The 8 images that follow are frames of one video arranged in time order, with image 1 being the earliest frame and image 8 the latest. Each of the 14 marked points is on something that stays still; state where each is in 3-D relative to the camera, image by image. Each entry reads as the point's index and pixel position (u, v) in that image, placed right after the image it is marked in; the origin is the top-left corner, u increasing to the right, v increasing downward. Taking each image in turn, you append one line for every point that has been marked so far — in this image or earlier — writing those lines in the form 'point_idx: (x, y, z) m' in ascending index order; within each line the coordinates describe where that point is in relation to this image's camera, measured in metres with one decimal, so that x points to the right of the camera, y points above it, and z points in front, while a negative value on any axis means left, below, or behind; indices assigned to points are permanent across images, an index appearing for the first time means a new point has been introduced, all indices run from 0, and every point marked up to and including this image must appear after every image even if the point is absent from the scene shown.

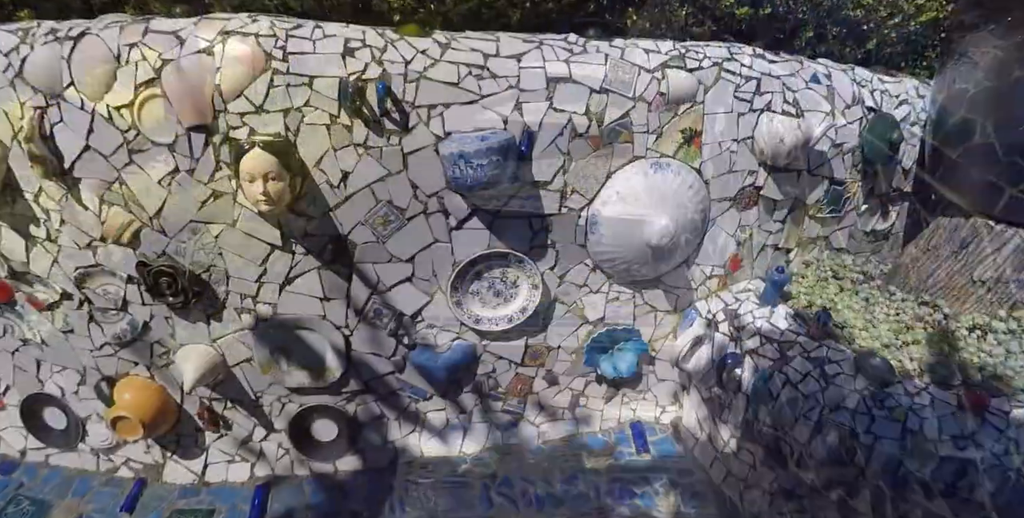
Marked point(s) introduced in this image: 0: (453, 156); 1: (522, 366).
0: (-0.2, +0.3, +1.8) m
1: (0.0, -0.4, +2.3) m
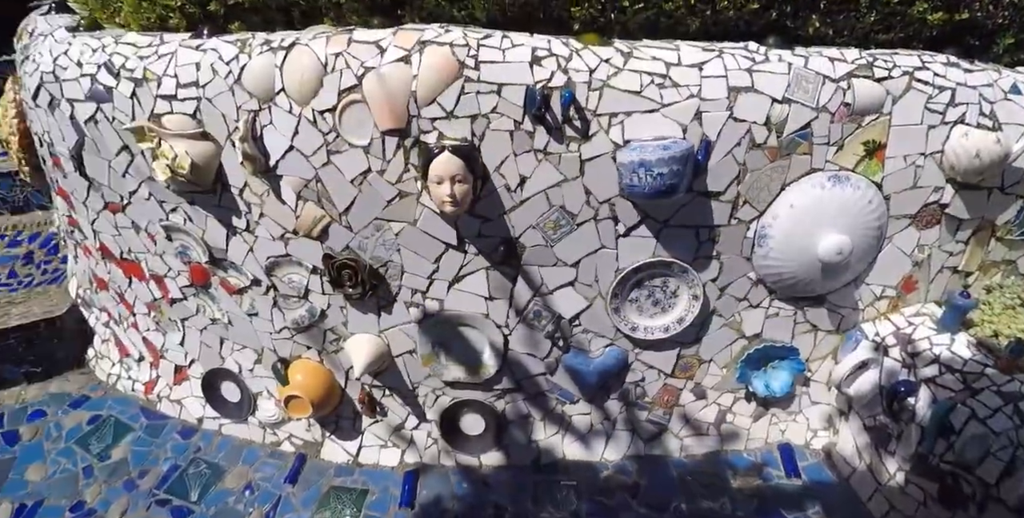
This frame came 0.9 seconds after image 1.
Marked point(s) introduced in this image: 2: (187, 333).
0: (+0.4, +0.3, +1.8) m
1: (+0.7, -0.5, +2.3) m
2: (-1.4, -0.3, +2.4) m
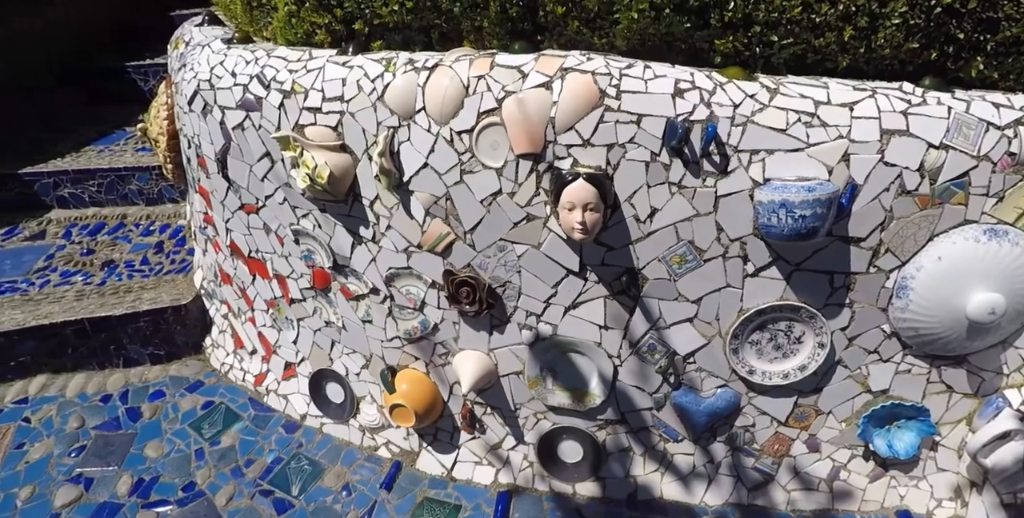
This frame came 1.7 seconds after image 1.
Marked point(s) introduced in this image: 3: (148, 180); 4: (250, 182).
0: (+0.8, +0.2, +1.7) m
1: (+1.1, -0.7, +2.2) m
2: (-1.0, -0.3, +2.5) m
3: (-2.4, +0.5, +3.7) m
4: (-1.1, +0.3, +2.3) m
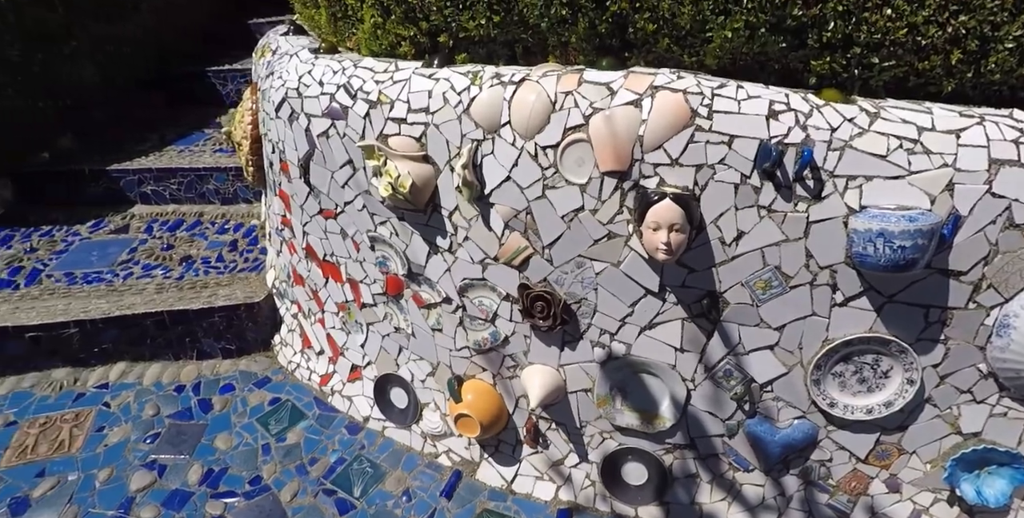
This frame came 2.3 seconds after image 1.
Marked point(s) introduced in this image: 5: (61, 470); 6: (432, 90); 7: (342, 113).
0: (+1.1, +0.1, +1.7) m
1: (+1.3, -0.8, +2.1) m
2: (-0.7, -0.4, +2.6) m
3: (-2.0, +0.6, +3.8) m
4: (-0.8, +0.3, +2.3) m
5: (-2.1, -1.0, +2.5) m
6: (-0.3, +0.6, +2.0) m
7: (-0.7, +0.6, +2.2) m
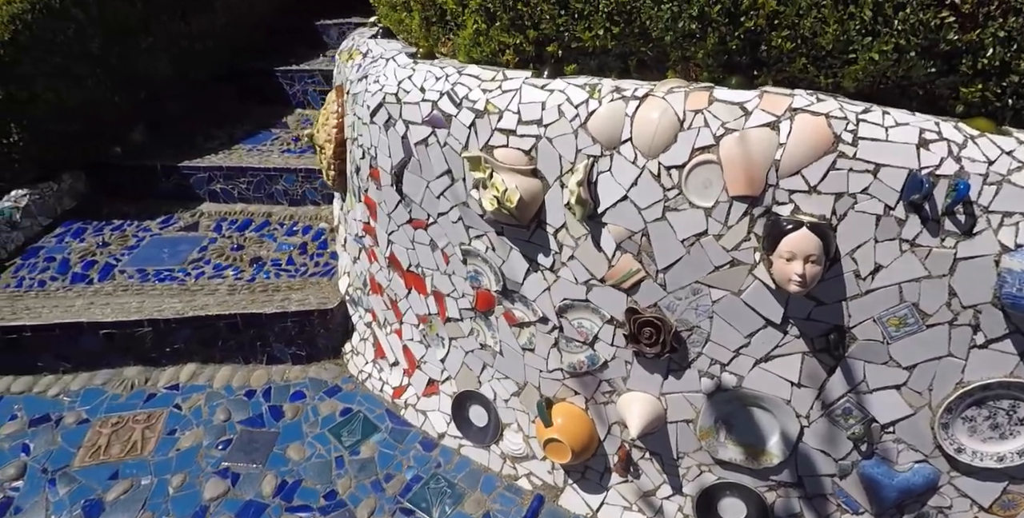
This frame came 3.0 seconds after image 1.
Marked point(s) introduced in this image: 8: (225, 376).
0: (+1.5, 0.0, +1.5) m
1: (+1.7, -0.9, +1.9) m
2: (-0.3, -0.4, +2.5) m
3: (-1.5, +0.5, +3.8) m
4: (-0.4, +0.3, +2.3) m
5: (-1.7, -1.0, +2.5) m
6: (+0.1, +0.6, +1.9) m
7: (-0.3, +0.5, +2.1) m
8: (-1.6, -0.6, +3.0) m
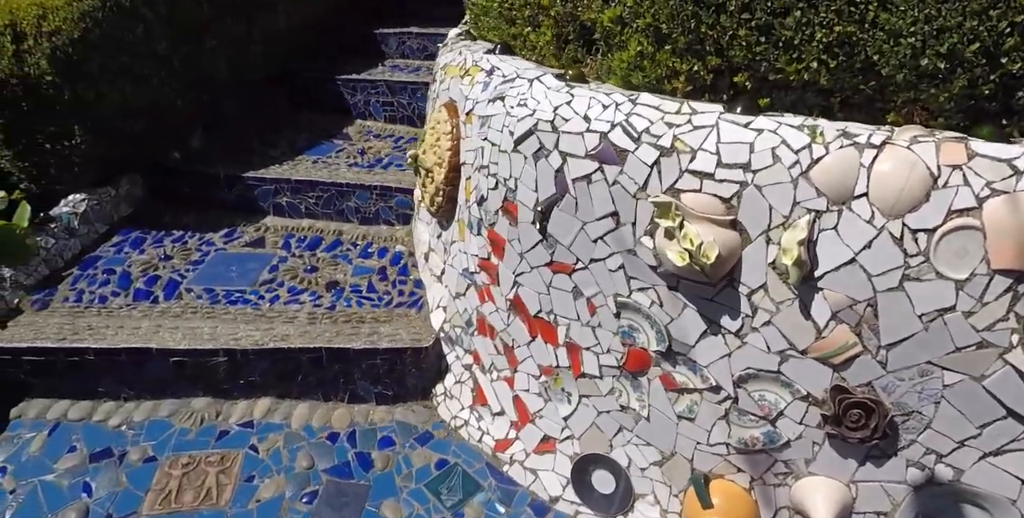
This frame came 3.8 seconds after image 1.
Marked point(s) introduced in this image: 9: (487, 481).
0: (+2.1, -0.3, +1.3) m
1: (+2.2, -1.2, +1.7) m
2: (+0.3, -0.6, +2.2) m
3: (-0.9, +0.4, +3.5) m
4: (+0.2, +0.1, +2.0) m
5: (-1.2, -1.1, +2.2) m
6: (+0.7, +0.3, +1.7) m
7: (+0.4, +0.3, +1.8) m
8: (-1.0, -0.8, +2.7) m
9: (-0.1, -1.0, +2.4) m
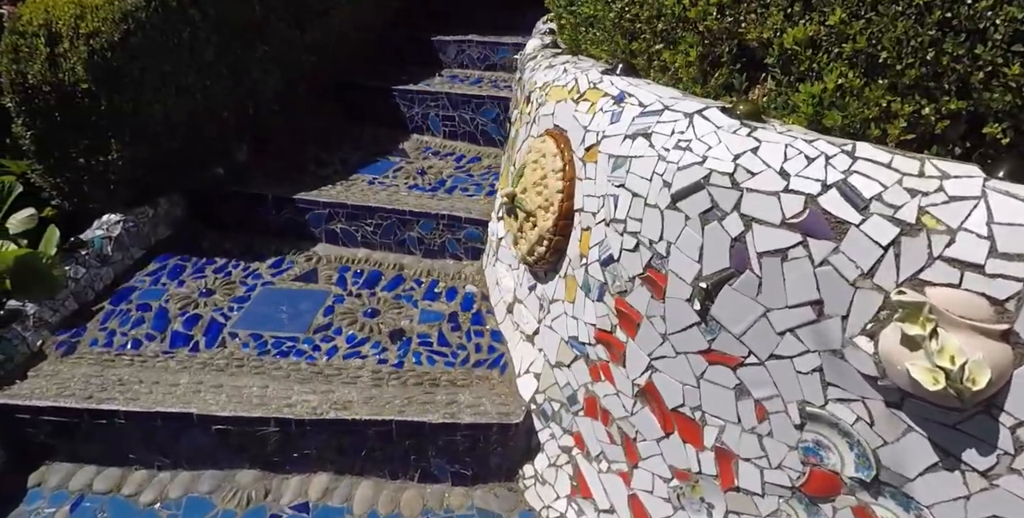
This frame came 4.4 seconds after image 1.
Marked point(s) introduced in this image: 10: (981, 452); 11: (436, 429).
0: (+2.5, -0.6, +0.8) m
1: (+2.6, -1.5, +1.2) m
2: (+0.7, -0.9, +1.8) m
3: (-0.4, +0.2, +3.1) m
4: (+0.7, -0.2, +1.5) m
5: (-0.8, -1.3, +1.8) m
6: (+1.2, +0.1, +1.2) m
7: (+0.8, +0.1, +1.4) m
8: (-0.6, -1.0, +2.3) m
9: (+0.3, -1.2, +2.0) m
10: (+1.1, -0.5, +1.3) m
11: (-0.3, -0.7, +2.2) m
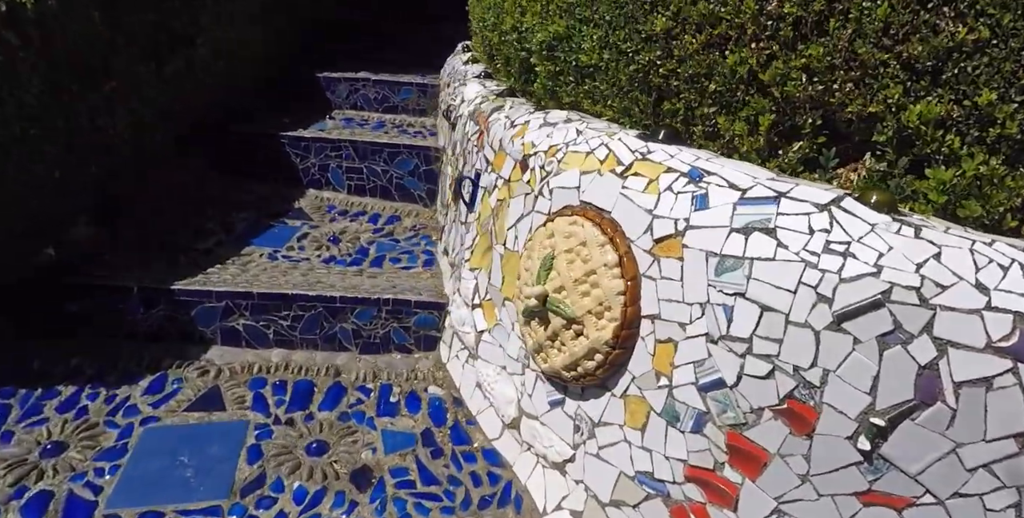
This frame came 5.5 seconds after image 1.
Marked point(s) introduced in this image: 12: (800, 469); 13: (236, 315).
0: (+2.9, -0.8, +1.1) m
1: (+3.0, -1.6, +1.4) m
2: (+1.0, -1.2, +1.5) m
3: (-0.6, -0.3, +2.4) m
4: (+1.0, -0.5, +1.3) m
5: (-0.4, -1.7, +1.0) m
6: (+1.5, -0.2, +1.1) m
7: (+1.1, -0.2, +1.2) m
8: (-0.4, -1.4, +1.6) m
9: (+0.6, -1.6, +1.6) m
10: (+1.5, -0.7, +1.2) m
11: (-0.1, -1.1, +1.6) m
12: (+0.7, -0.5, +1.4) m
13: (-1.2, -0.3, +2.4) m
